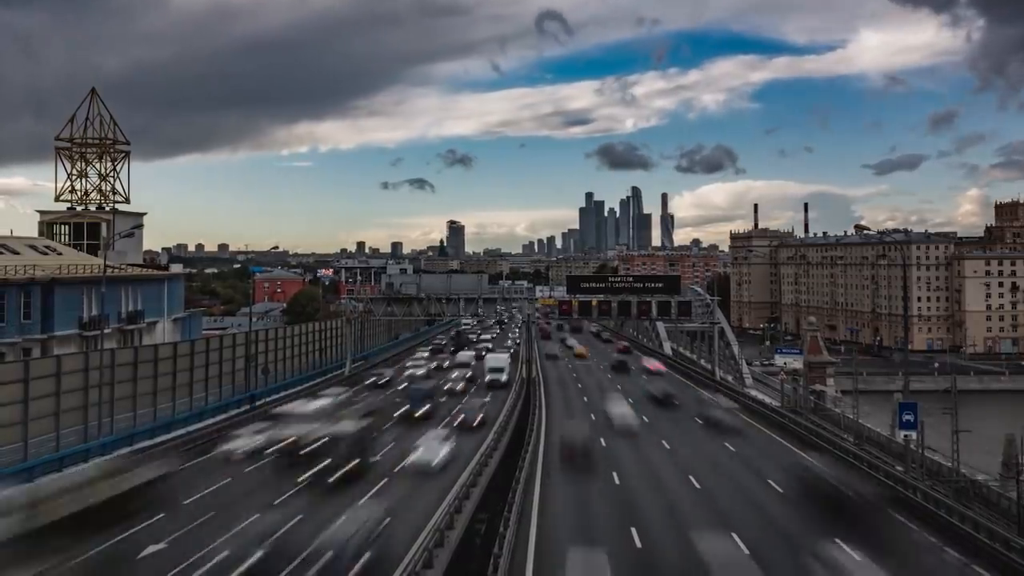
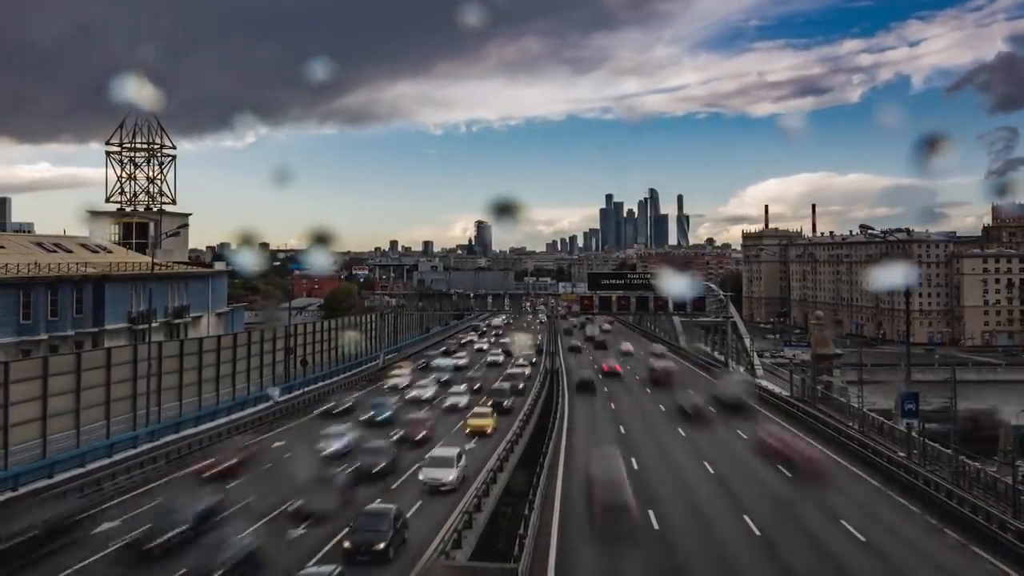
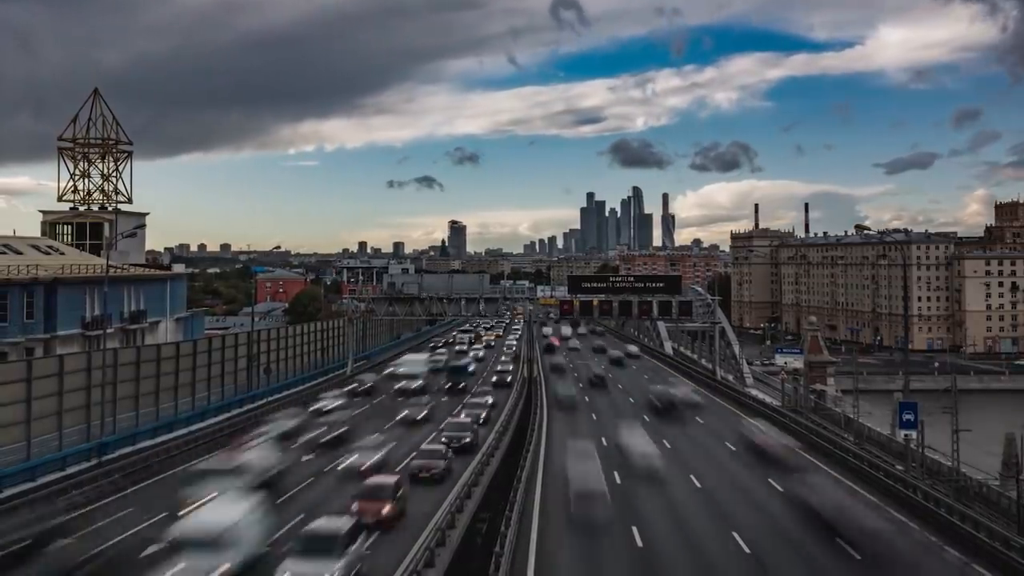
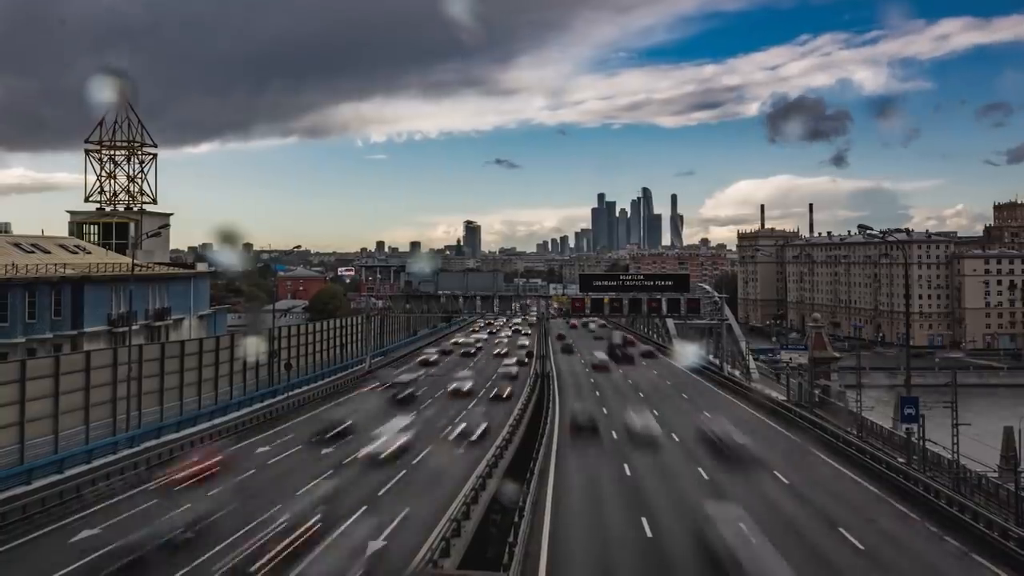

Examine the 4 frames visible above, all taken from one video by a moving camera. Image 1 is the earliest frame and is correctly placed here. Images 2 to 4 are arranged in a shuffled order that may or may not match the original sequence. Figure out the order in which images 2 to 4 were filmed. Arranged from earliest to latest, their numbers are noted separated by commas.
3, 4, 2
